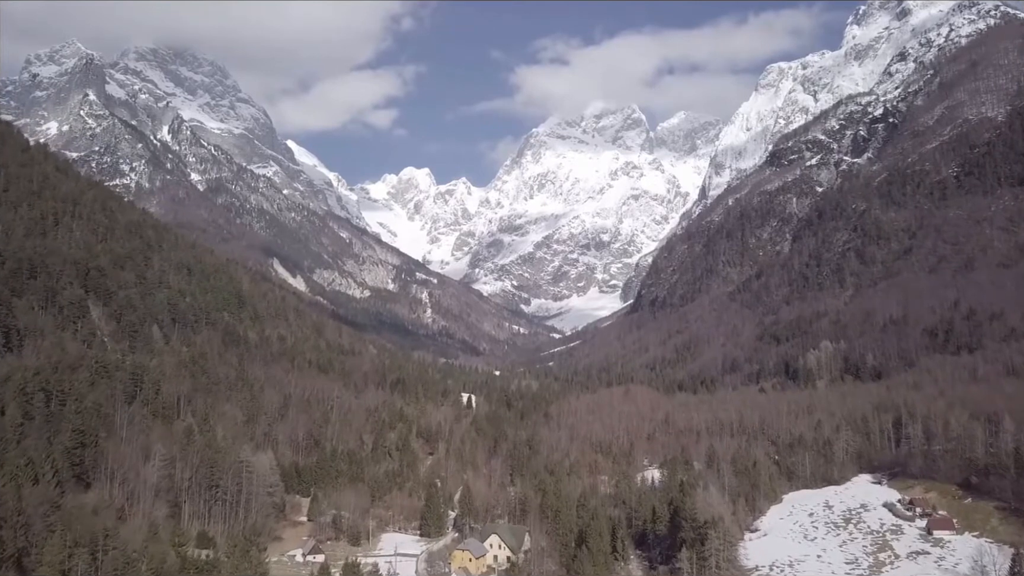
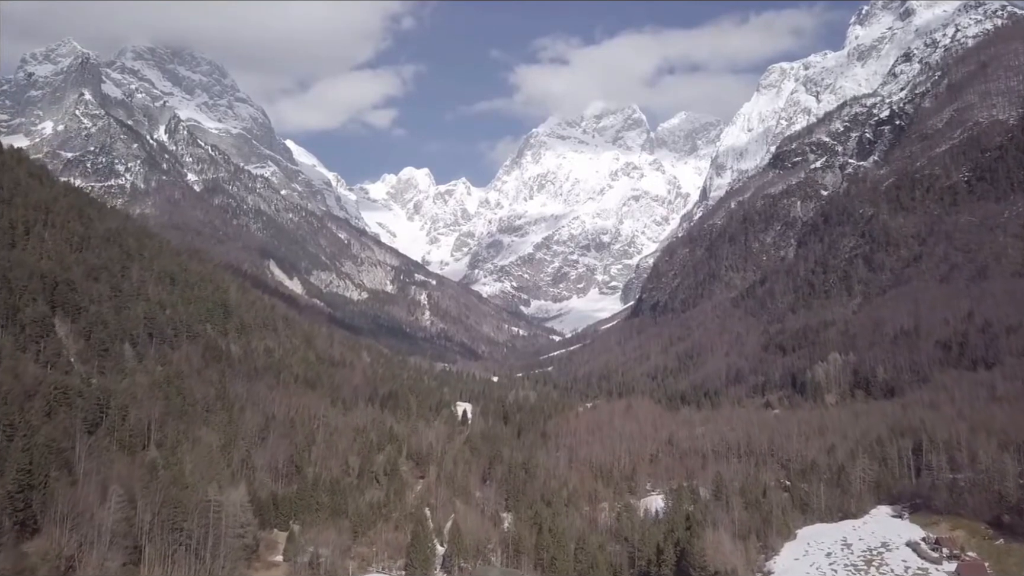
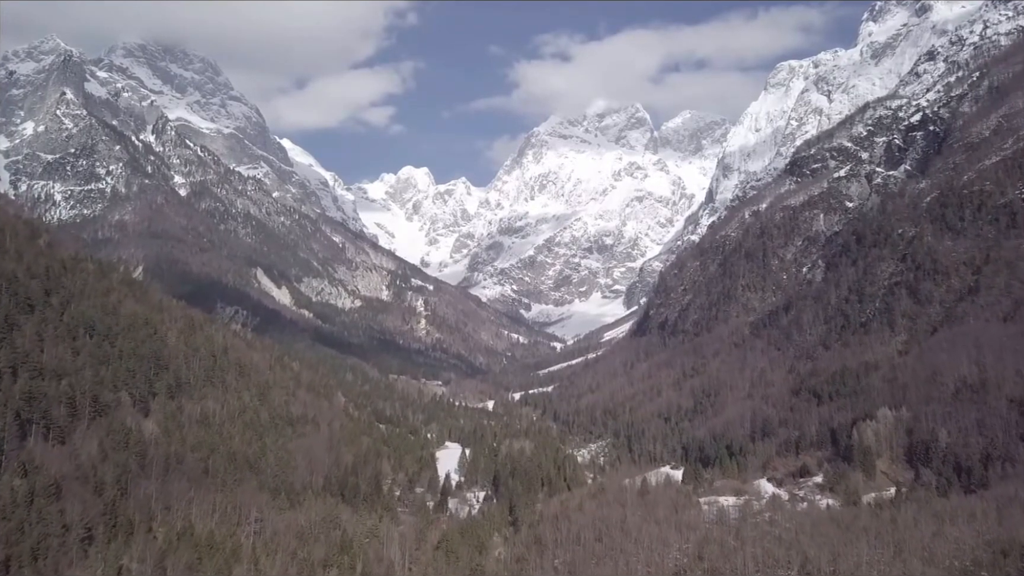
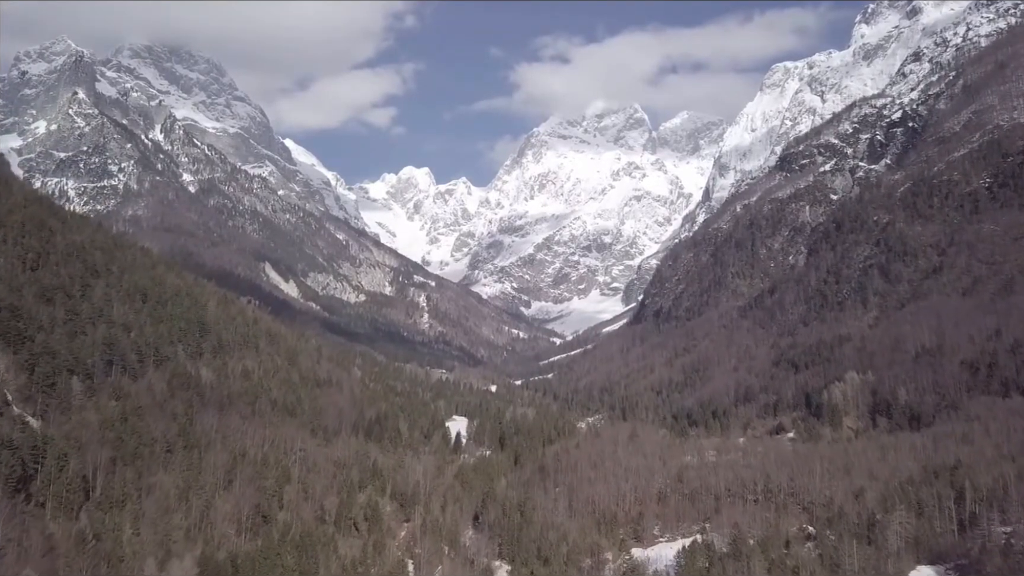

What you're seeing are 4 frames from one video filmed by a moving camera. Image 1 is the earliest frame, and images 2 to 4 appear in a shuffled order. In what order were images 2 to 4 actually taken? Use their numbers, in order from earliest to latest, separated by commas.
2, 4, 3
